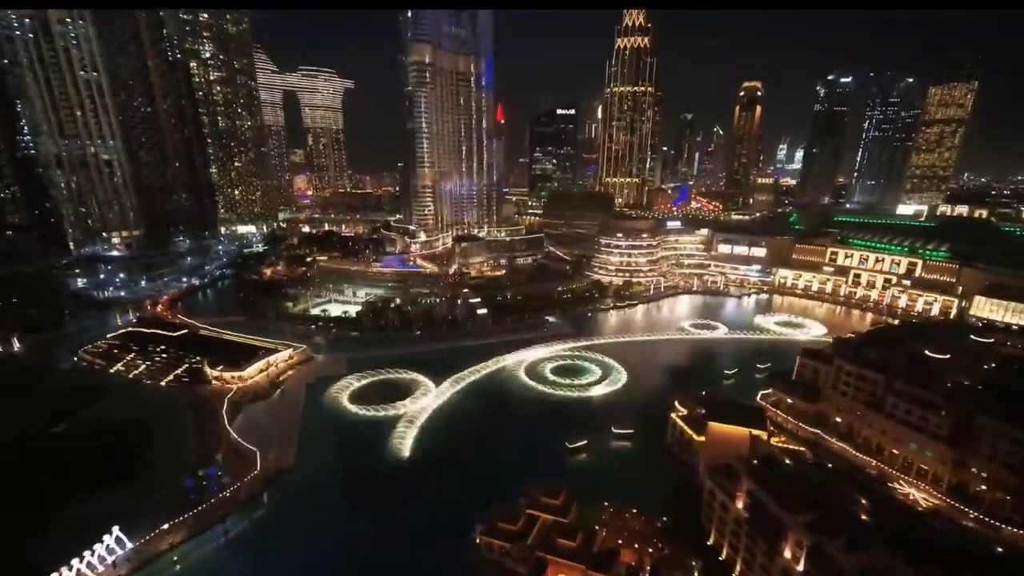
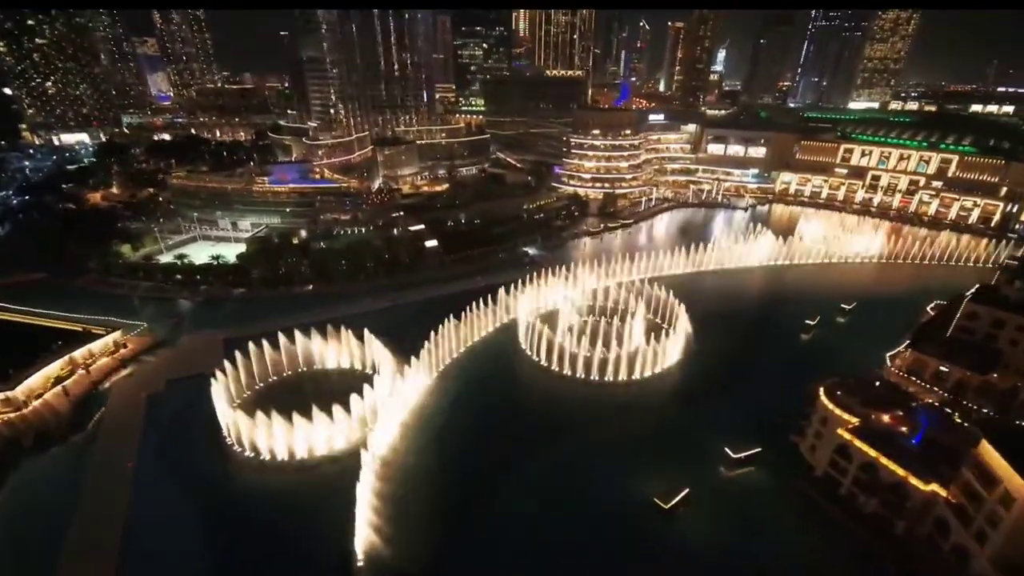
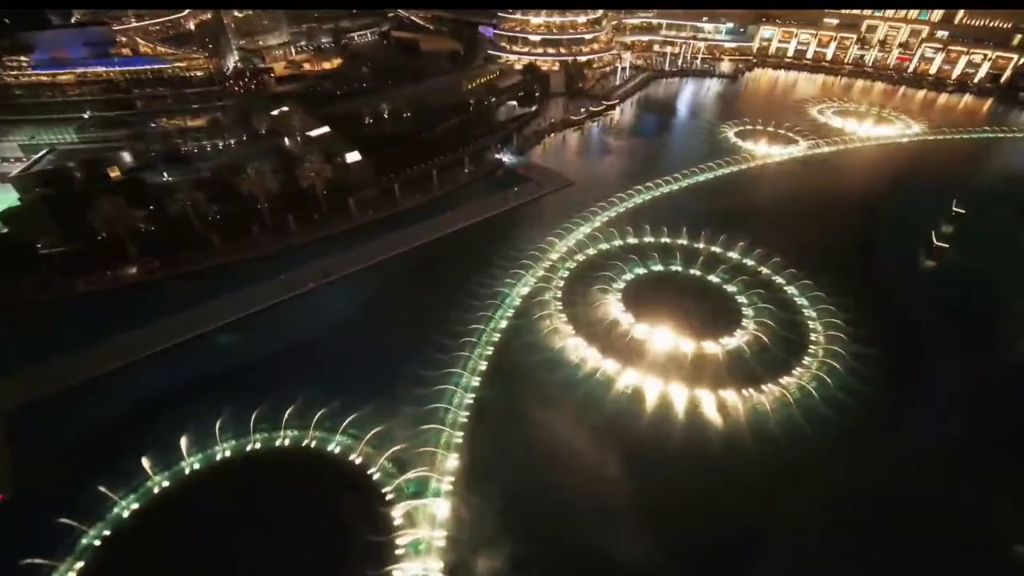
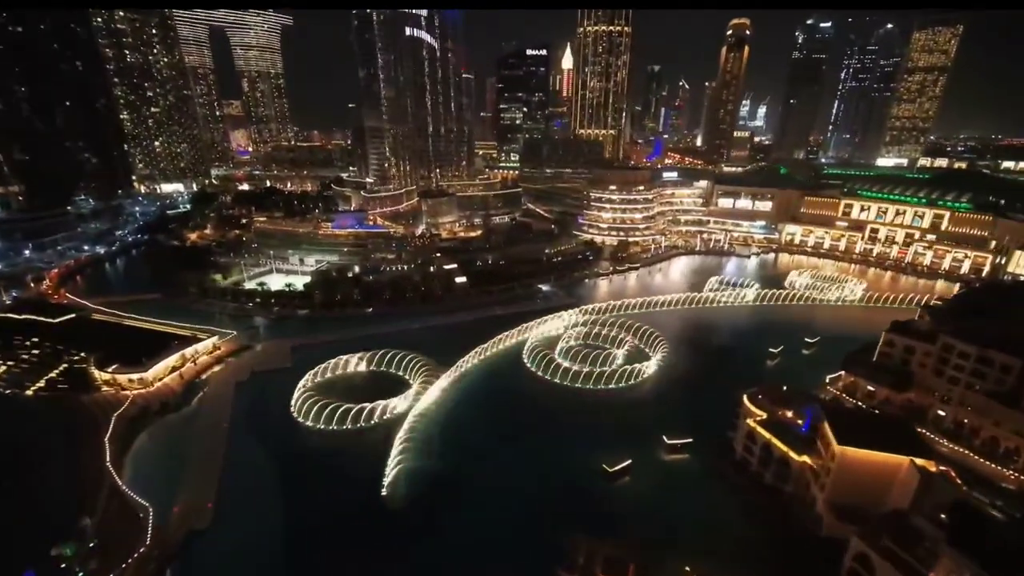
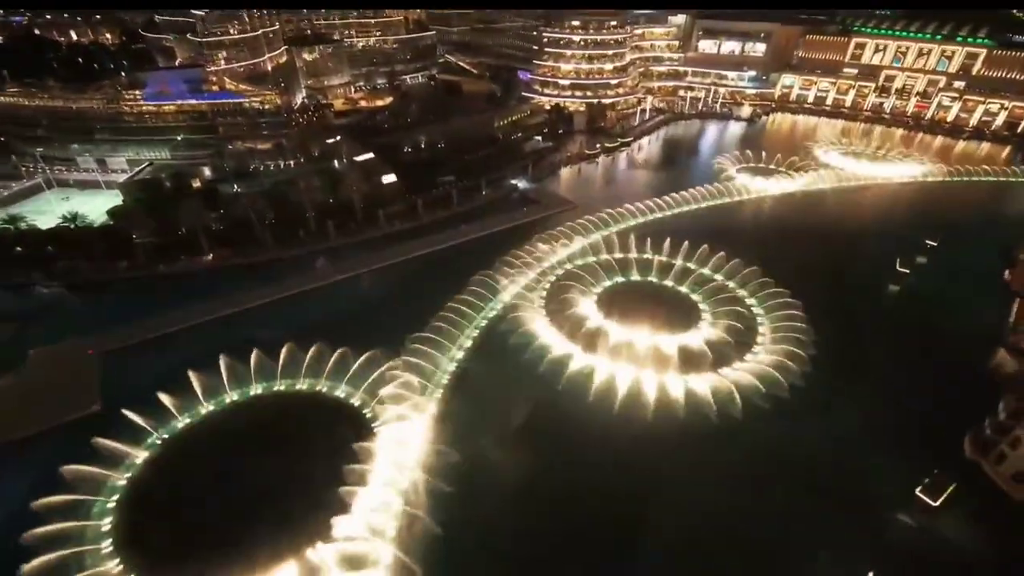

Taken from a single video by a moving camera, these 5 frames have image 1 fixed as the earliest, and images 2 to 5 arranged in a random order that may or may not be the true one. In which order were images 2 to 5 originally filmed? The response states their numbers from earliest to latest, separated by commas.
4, 2, 5, 3
